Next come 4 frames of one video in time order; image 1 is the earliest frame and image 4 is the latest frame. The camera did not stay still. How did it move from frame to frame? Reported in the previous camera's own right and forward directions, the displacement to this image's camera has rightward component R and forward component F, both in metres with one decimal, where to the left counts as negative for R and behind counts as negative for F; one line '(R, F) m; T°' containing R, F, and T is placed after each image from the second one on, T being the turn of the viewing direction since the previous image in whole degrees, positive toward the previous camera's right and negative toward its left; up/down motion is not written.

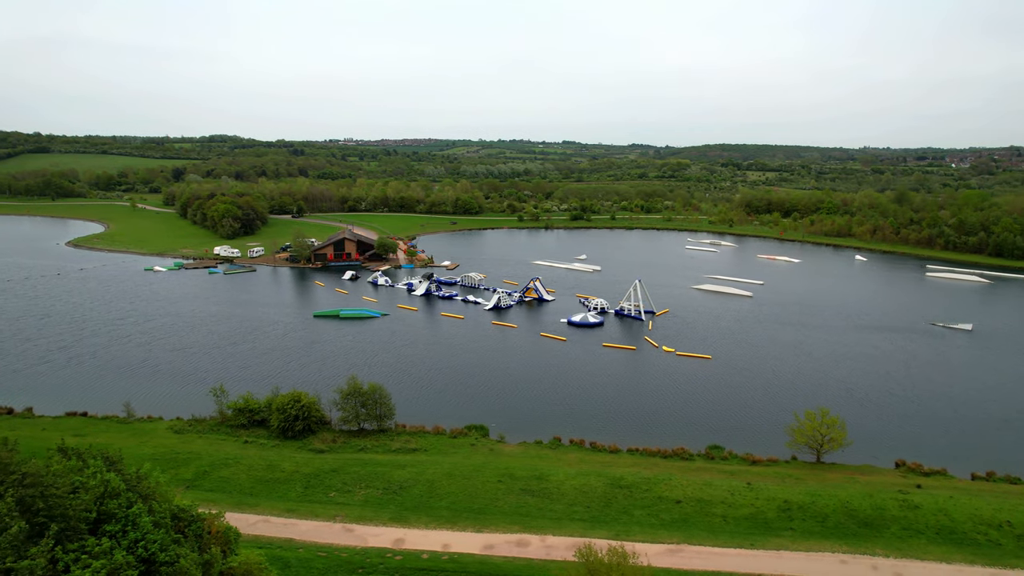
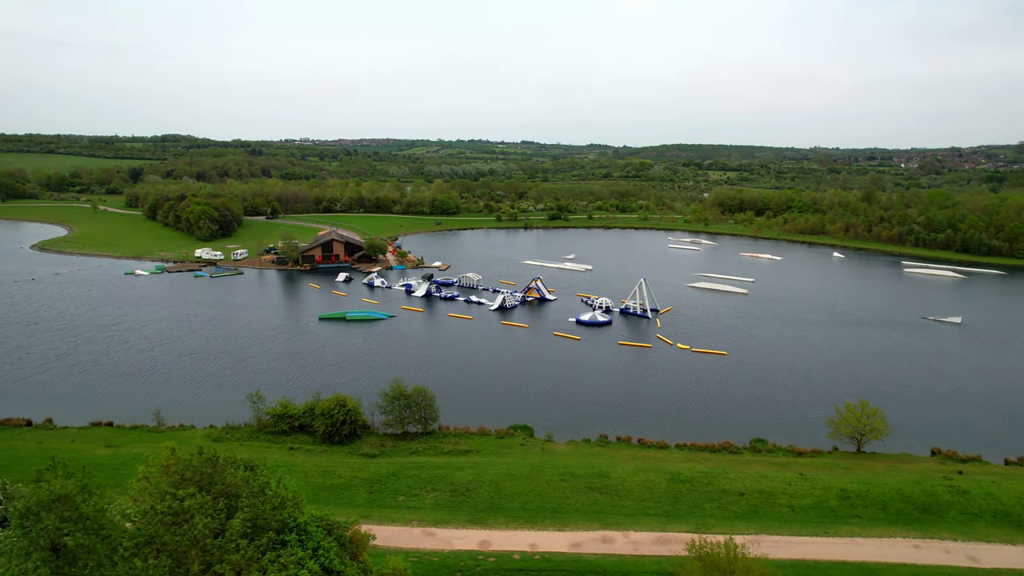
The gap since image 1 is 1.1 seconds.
(-2.4, 0.0) m; +4°
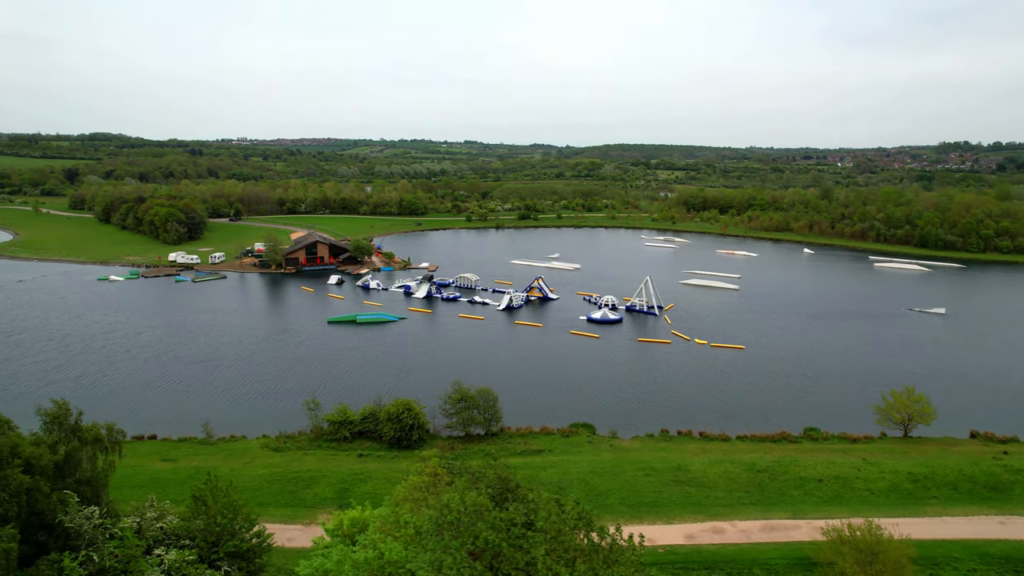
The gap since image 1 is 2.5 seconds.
(-3.3, +0.1) m; +5°
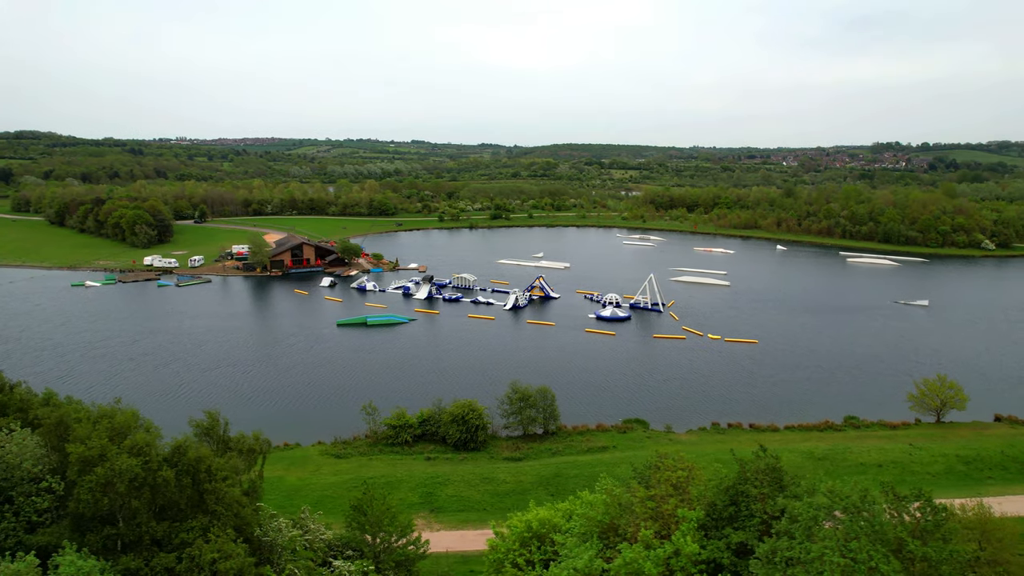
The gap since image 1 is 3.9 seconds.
(-3.0, +0.1) m; +4°
